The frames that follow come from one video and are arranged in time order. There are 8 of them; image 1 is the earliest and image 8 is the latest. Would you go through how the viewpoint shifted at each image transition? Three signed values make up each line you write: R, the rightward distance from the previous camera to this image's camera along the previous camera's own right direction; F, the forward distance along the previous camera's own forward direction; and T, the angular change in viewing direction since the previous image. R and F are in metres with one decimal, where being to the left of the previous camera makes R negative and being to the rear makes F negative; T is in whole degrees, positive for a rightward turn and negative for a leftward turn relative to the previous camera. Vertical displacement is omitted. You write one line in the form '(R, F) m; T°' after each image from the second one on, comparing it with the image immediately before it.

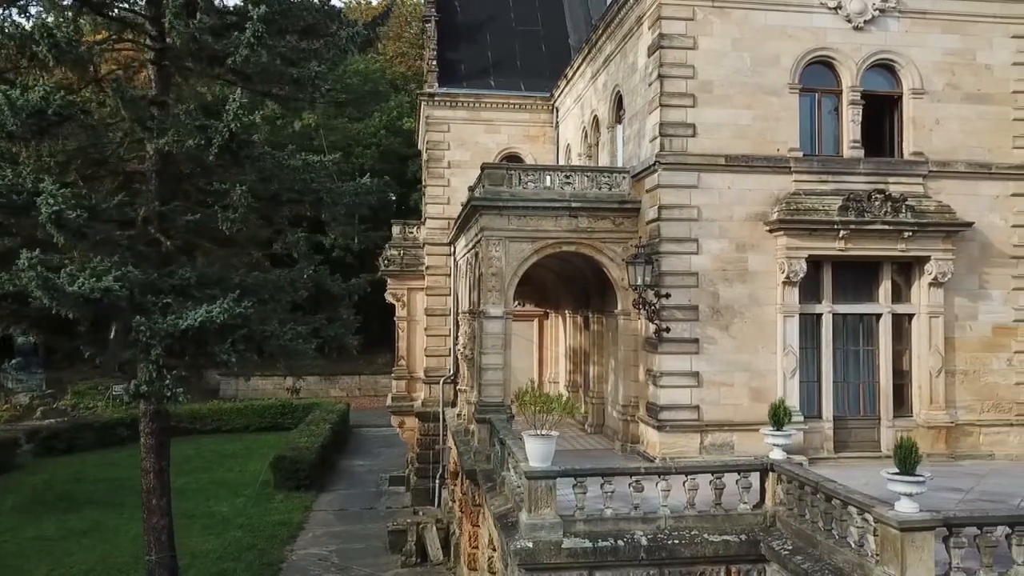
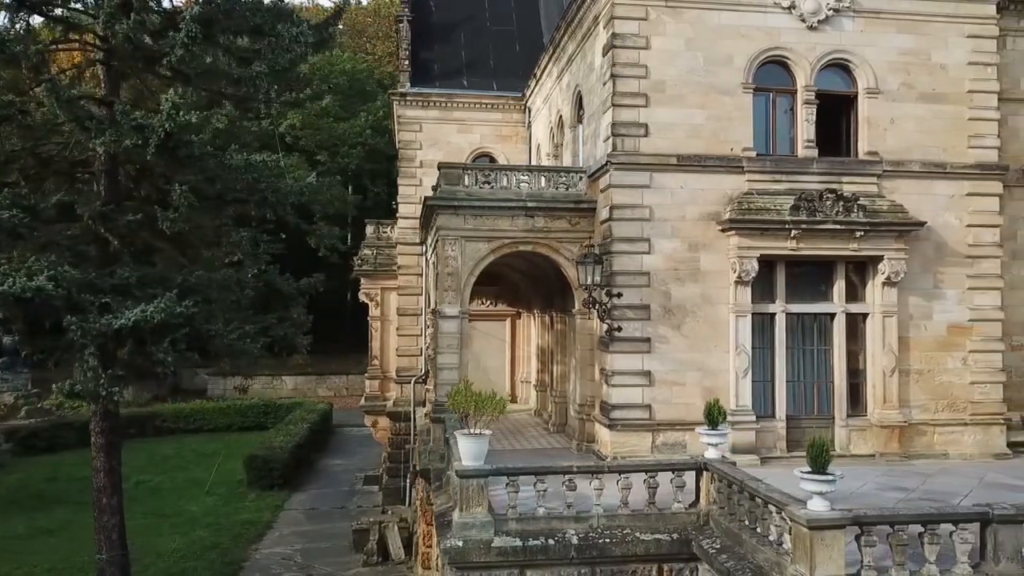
(+0.9, 0.0) m; 0°
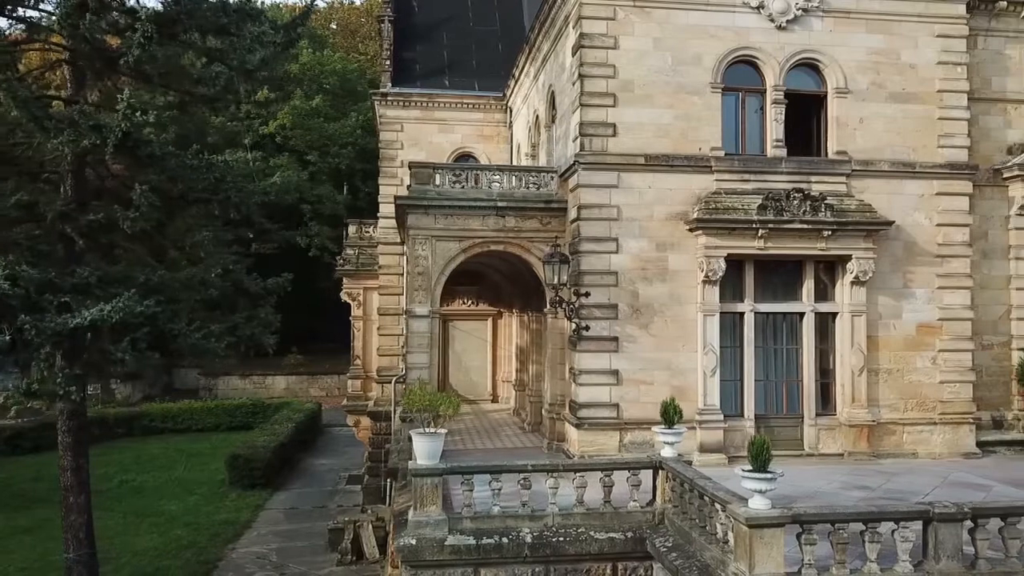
(+0.6, 0.0) m; 0°
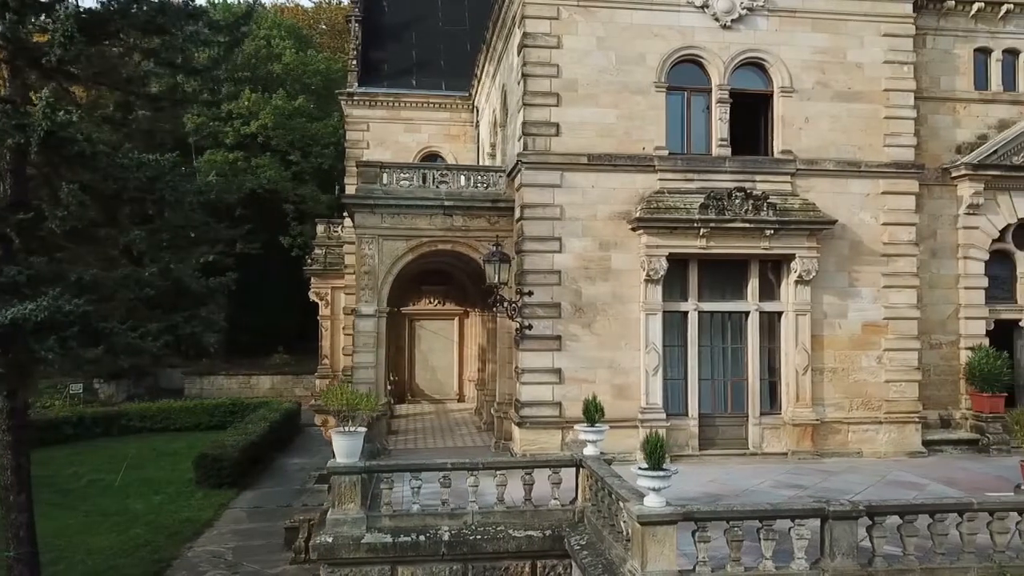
(+1.1, 0.0) m; 0°
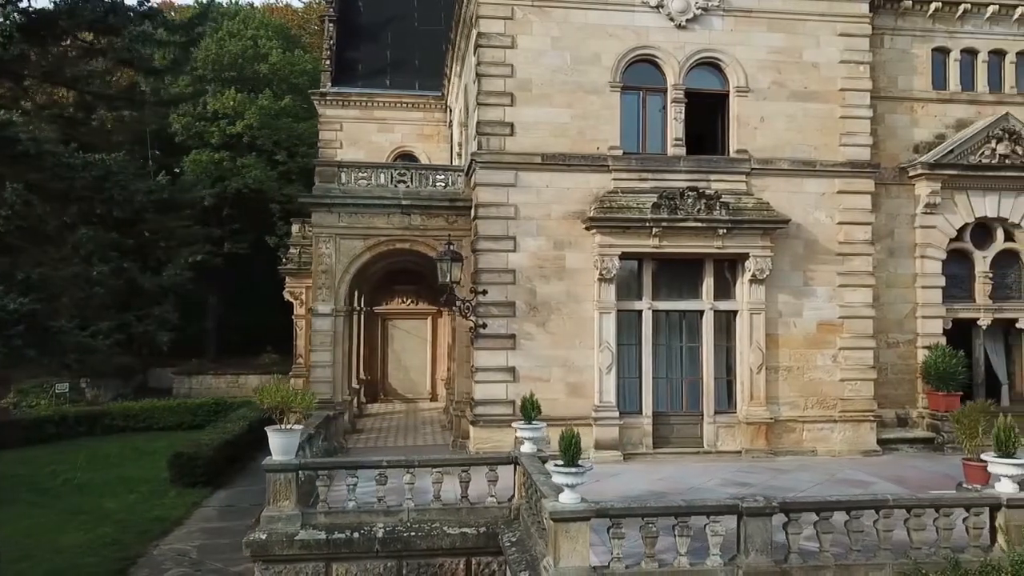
(+0.9, -0.1) m; 0°
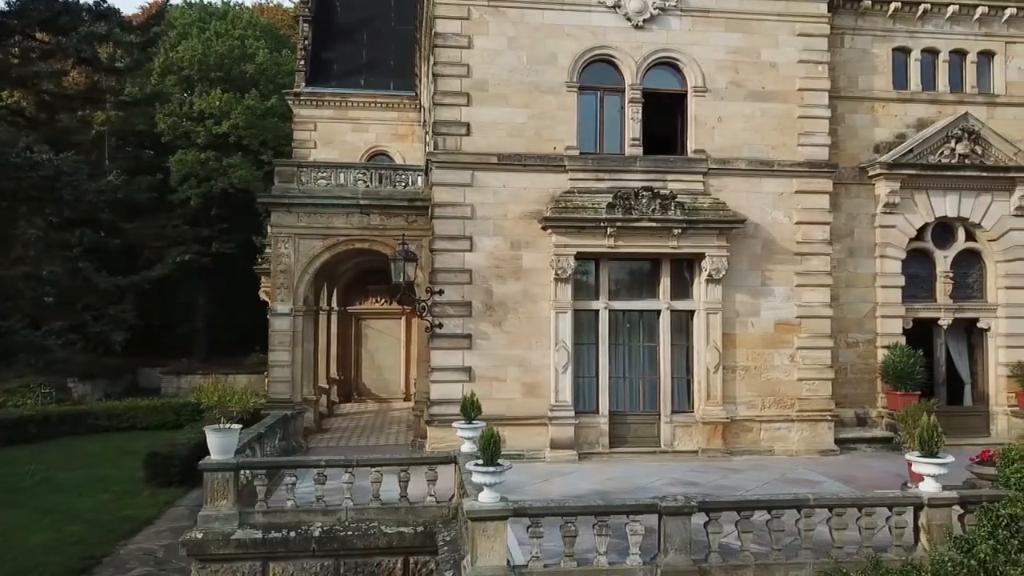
(+0.8, 0.0) m; 0°
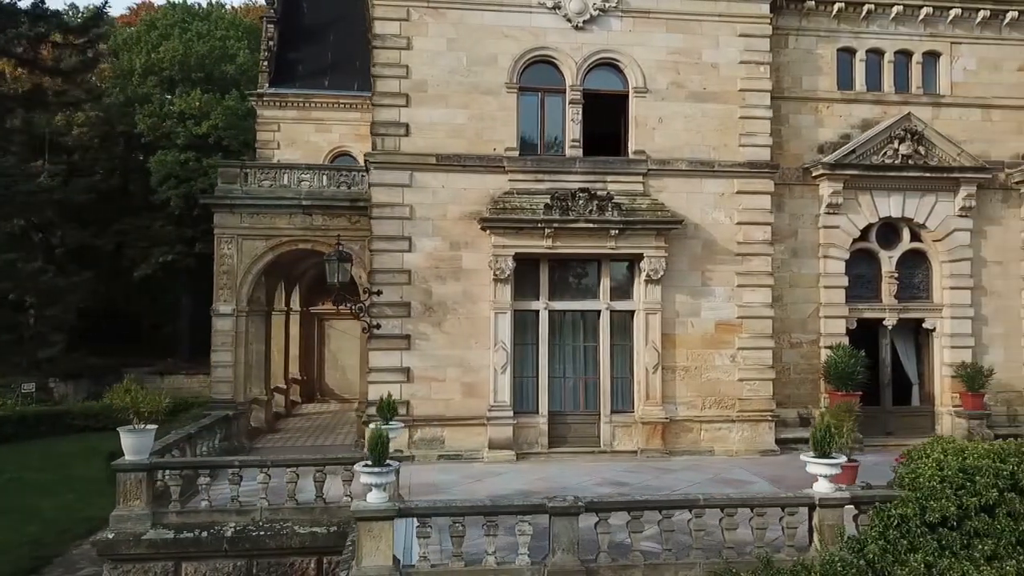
(+1.1, 0.0) m; 0°
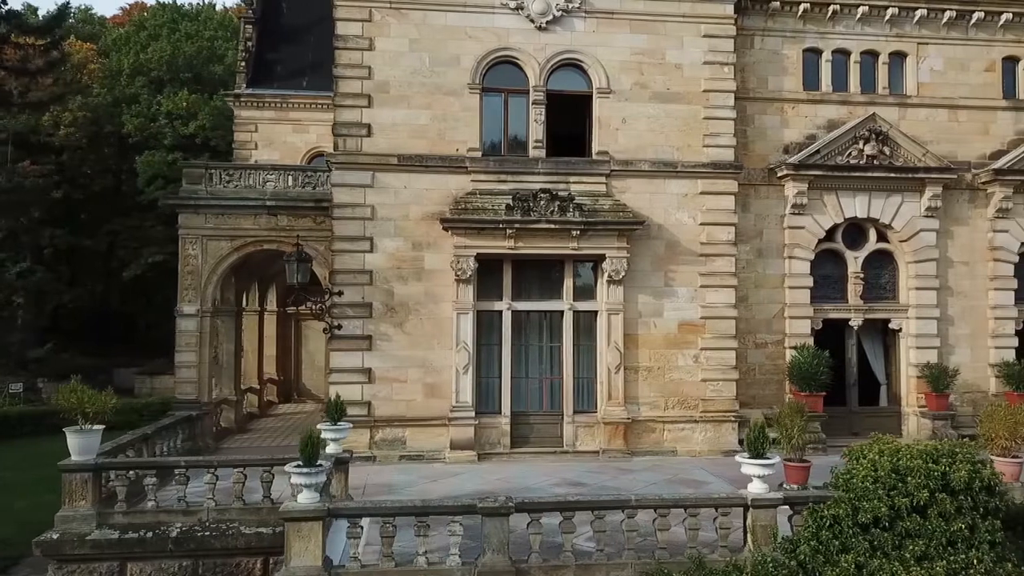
(+0.7, 0.0) m; 0°
